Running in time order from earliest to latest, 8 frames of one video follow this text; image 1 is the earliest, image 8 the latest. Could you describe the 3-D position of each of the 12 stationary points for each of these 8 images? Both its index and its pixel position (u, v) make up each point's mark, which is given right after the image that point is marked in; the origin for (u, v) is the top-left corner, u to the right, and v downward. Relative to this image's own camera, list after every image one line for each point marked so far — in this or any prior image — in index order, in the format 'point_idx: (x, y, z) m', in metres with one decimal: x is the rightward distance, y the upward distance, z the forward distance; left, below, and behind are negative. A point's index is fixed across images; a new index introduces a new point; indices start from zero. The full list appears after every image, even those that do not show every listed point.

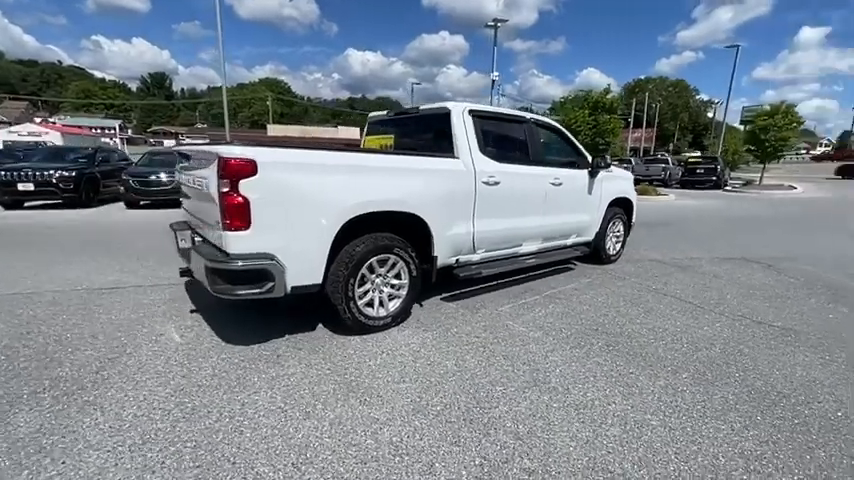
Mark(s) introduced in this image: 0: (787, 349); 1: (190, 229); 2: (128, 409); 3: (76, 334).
0: (+3.5, -1.0, +3.8) m
1: (-2.4, +0.1, +4.1) m
2: (-1.9, -1.1, +2.6) m
3: (-3.2, -0.9, +3.6) m
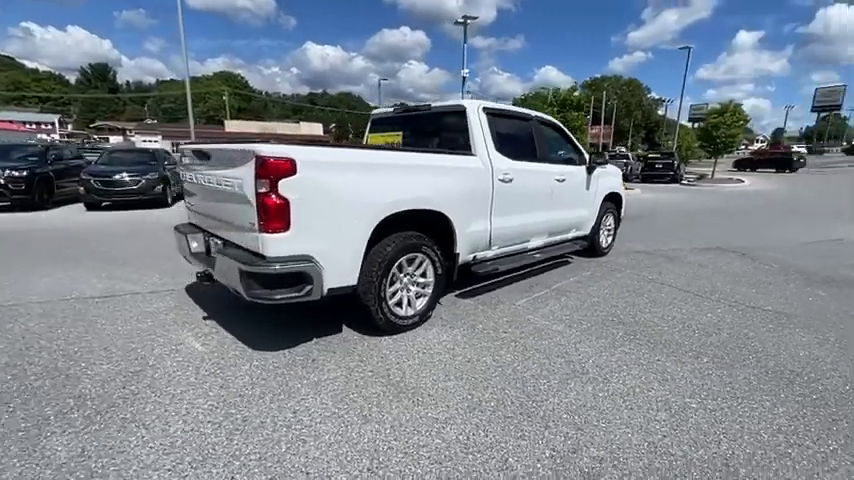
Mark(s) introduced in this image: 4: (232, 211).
0: (+3.7, -0.9, +4.1) m
1: (-2.2, +0.1, +3.8) m
2: (-1.5, -1.1, +2.4) m
3: (-2.9, -0.9, +3.3) m
4: (-1.6, +0.2, +3.2) m
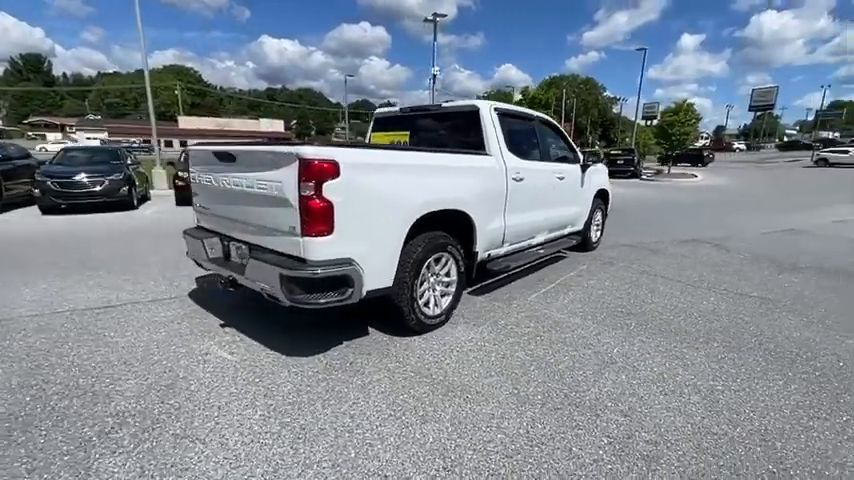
0: (+3.9, -0.8, +4.5) m
1: (-1.9, 0.0, +3.7) m
2: (-1.1, -1.2, +2.4) m
3: (-2.6, -1.0, +3.1) m
4: (-1.3, +0.2, +3.1) m
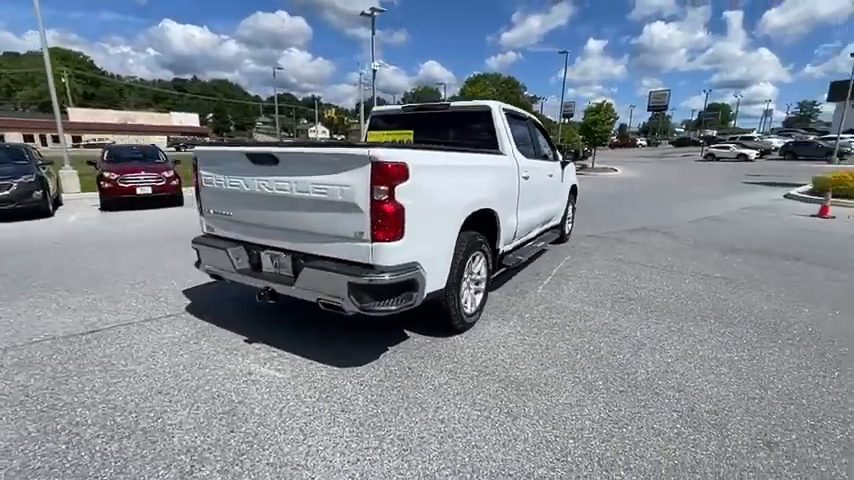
0: (+4.1, -0.7, +5.2) m
1: (-1.6, 0.0, +3.4) m
2: (-0.5, -1.2, +2.2) m
3: (-2.0, -1.1, +2.8) m
4: (-0.8, +0.1, +2.9) m
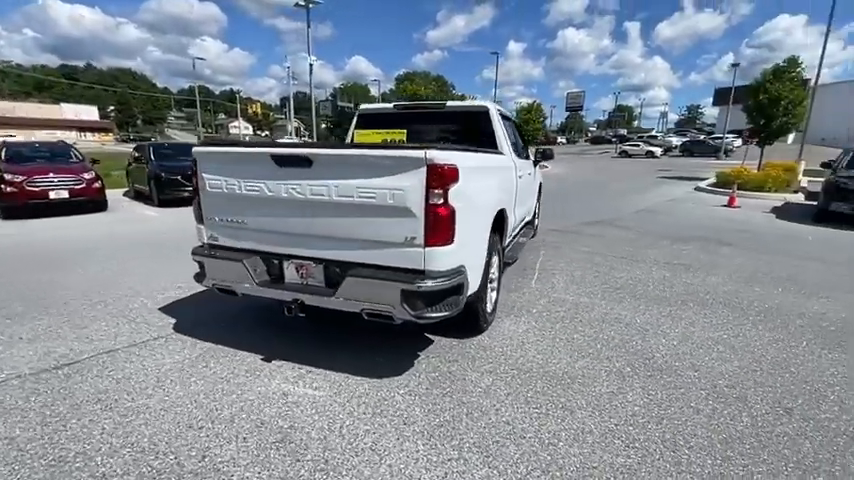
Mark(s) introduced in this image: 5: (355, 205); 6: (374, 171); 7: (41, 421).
0: (+4.0, -0.5, +5.8) m
1: (-1.3, -0.1, +3.1) m
2: (0.0, -1.3, +2.2) m
3: (-1.6, -1.2, +2.4) m
4: (-0.5, +0.1, +2.7) m
5: (-0.5, +0.2, +2.7) m
6: (-0.3, +0.5, +2.6) m
7: (-2.4, -1.1, +2.5) m
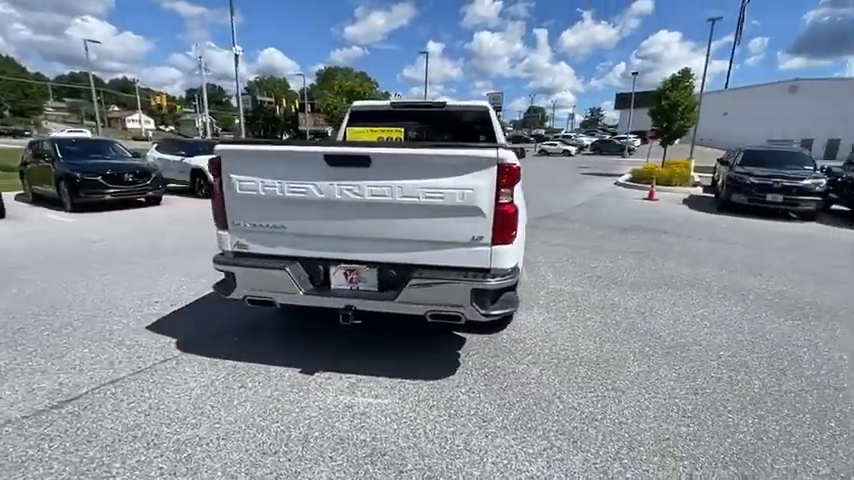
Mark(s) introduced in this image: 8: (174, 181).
0: (+3.8, -0.4, +6.6) m
1: (-0.9, -0.2, +2.9) m
2: (+0.6, -1.3, +2.2) m
3: (-1.1, -1.2, +2.2) m
4: (0.0, +0.1, +2.7) m
5: (-0.1, +0.2, +2.6) m
6: (+0.1, +0.4, +2.6) m
7: (-1.9, -1.2, +2.1) m
8: (-9.0, +2.1, +14.0) m
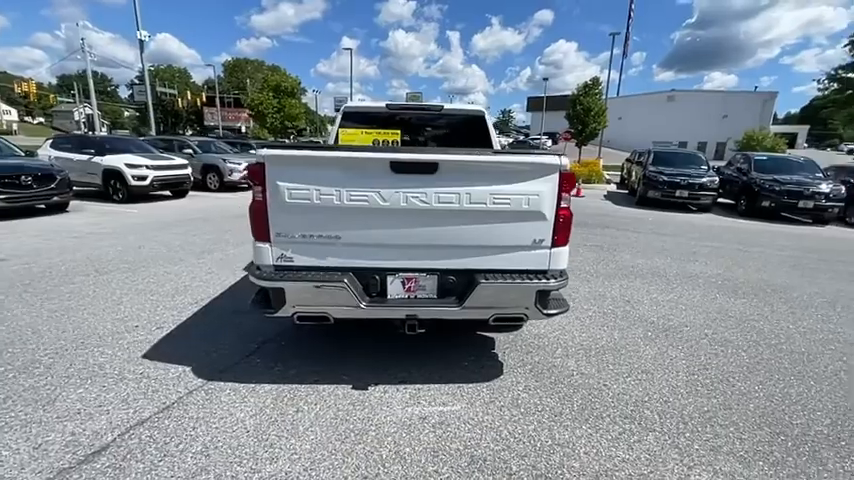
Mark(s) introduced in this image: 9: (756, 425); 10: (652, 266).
0: (+3.5, -0.2, +7.3) m
1: (-0.5, -0.2, +2.8) m
2: (+1.1, -1.3, +2.4) m
3: (-0.4, -1.3, +2.0) m
4: (+0.4, 0.0, +2.7) m
5: (+0.4, +0.2, +2.7) m
6: (+0.5, +0.4, +2.6) m
7: (-1.2, -1.3, +1.8) m
8: (-10.6, +1.7, +12.1) m
9: (+2.2, -1.3, +2.7) m
10: (+3.7, -0.4, +6.5) m
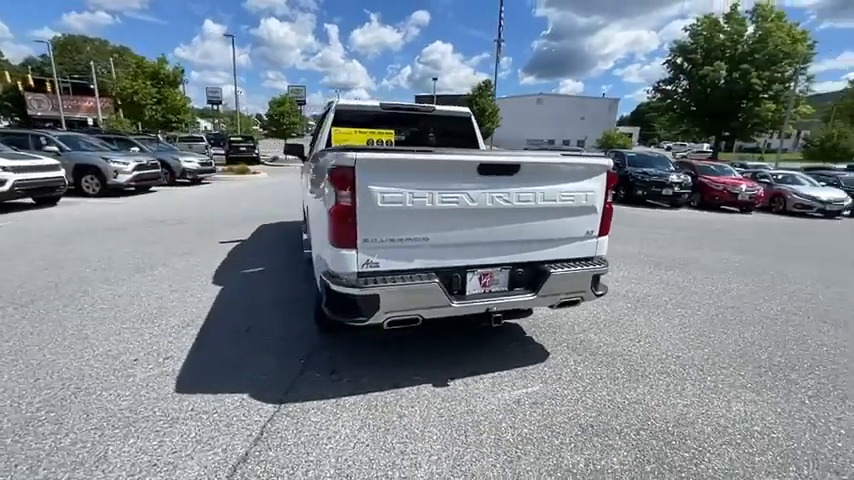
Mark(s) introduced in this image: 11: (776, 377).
0: (+2.7, 0.0, +8.3) m
1: (+0.1, -0.2, +2.8) m
2: (+1.8, -1.2, +2.9) m
3: (+0.4, -1.3, +2.1) m
4: (+0.9, +0.1, +3.0) m
5: (+0.9, +0.2, +3.0) m
6: (+1.1, +0.5, +3.0) m
7: (-0.3, -1.4, +1.7) m
8: (-12.3, +1.1, +9.1) m
9: (+2.8, -1.1, +3.5) m
10: (+3.2, -0.2, +7.6) m
11: (+2.9, -1.2, +3.3) m
